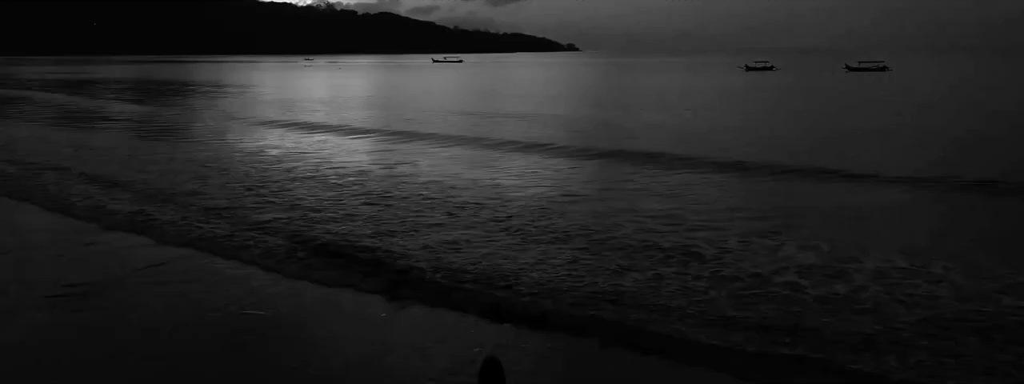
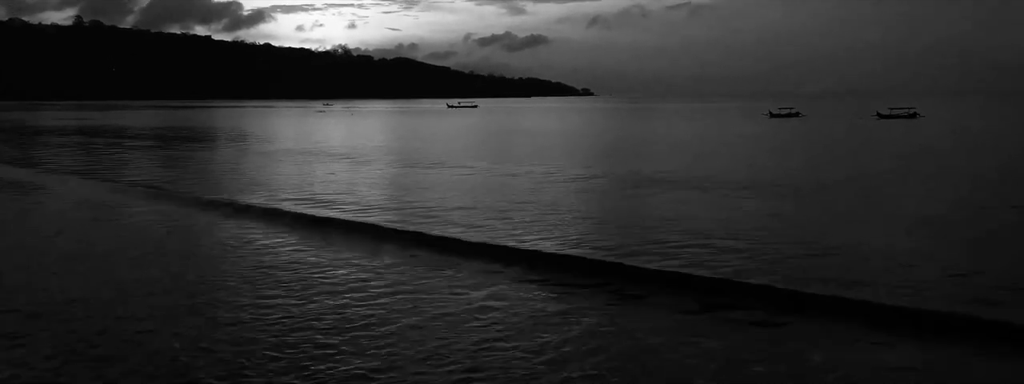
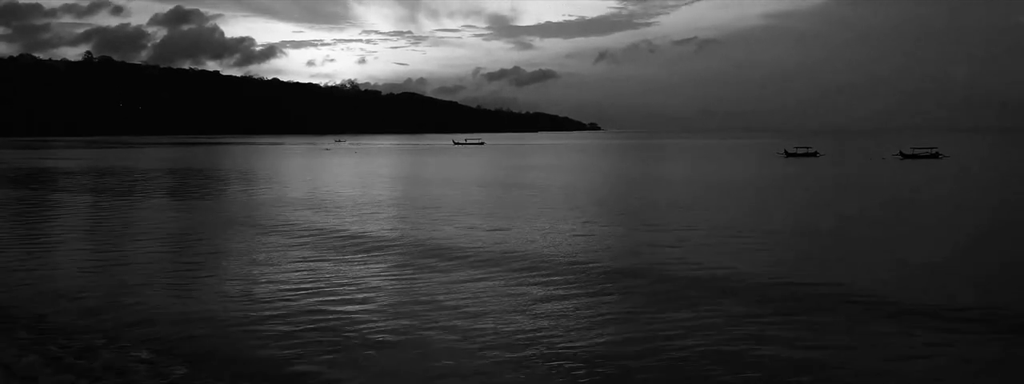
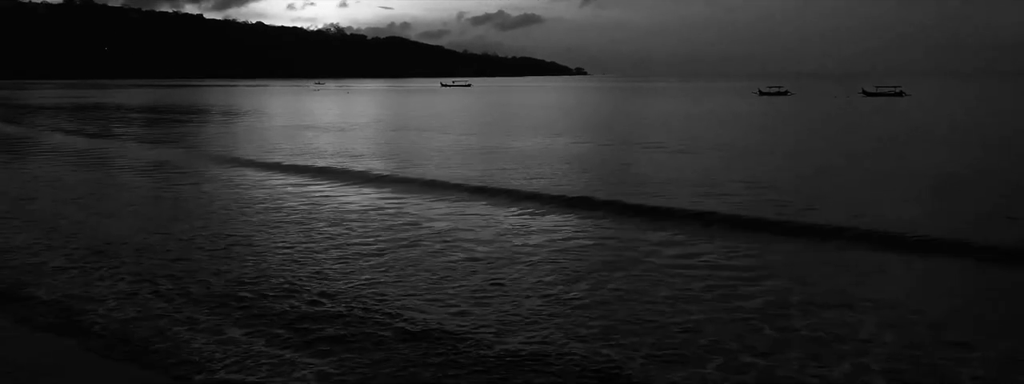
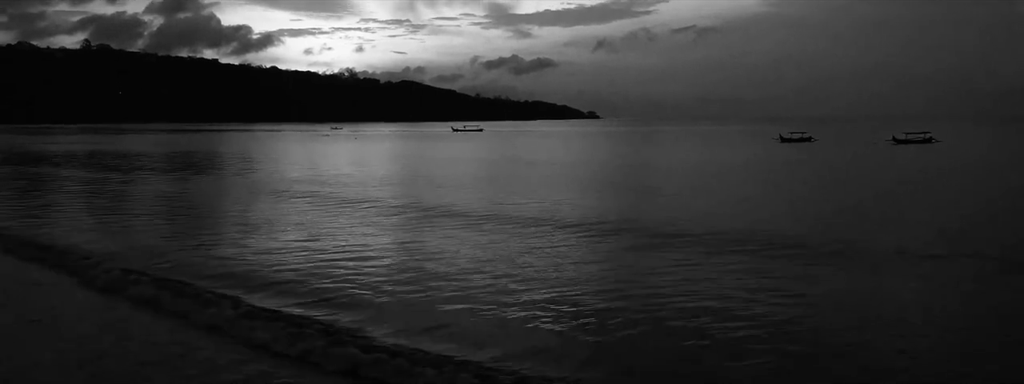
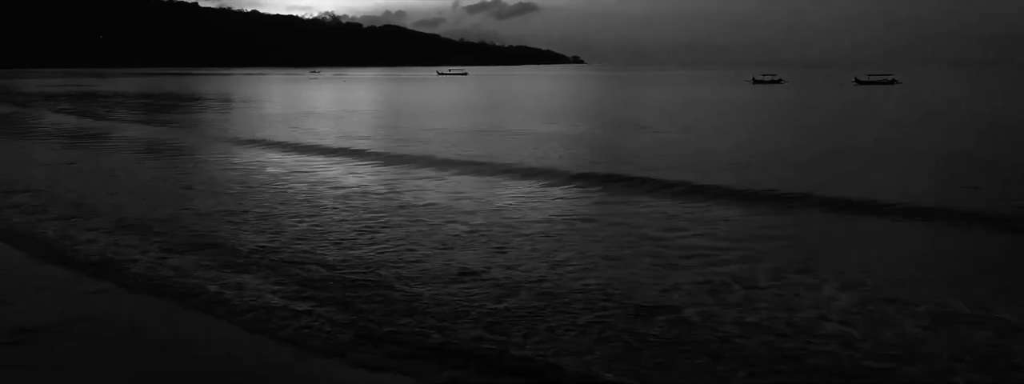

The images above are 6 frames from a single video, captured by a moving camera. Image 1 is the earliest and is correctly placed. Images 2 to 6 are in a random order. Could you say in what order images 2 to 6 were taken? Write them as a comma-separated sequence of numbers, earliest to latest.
6, 4, 2, 5, 3
